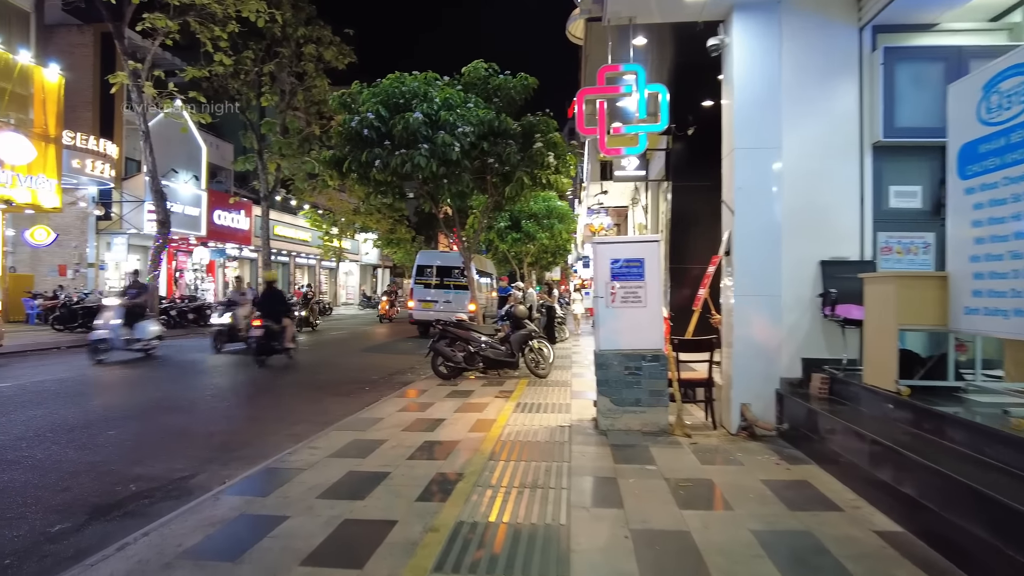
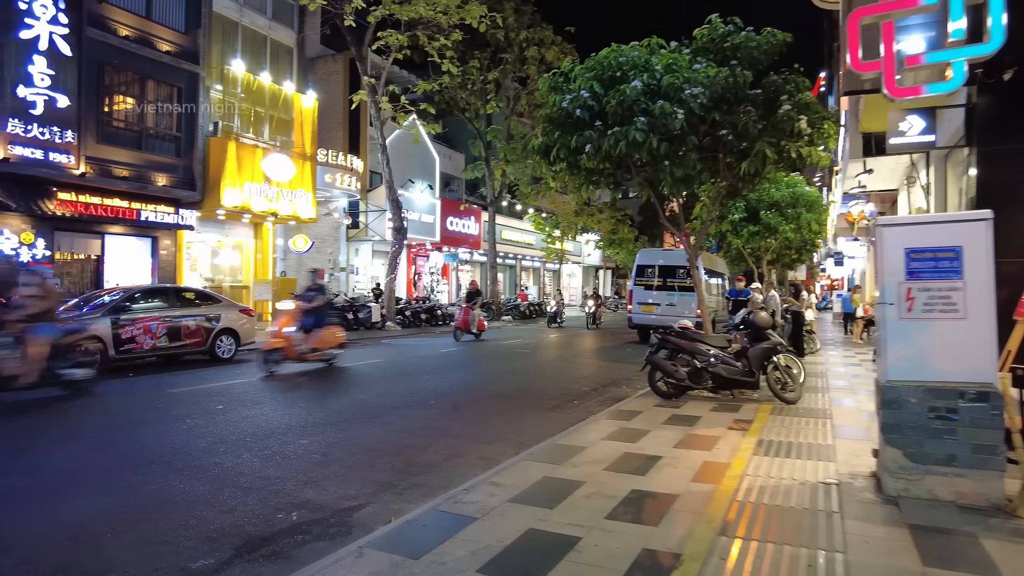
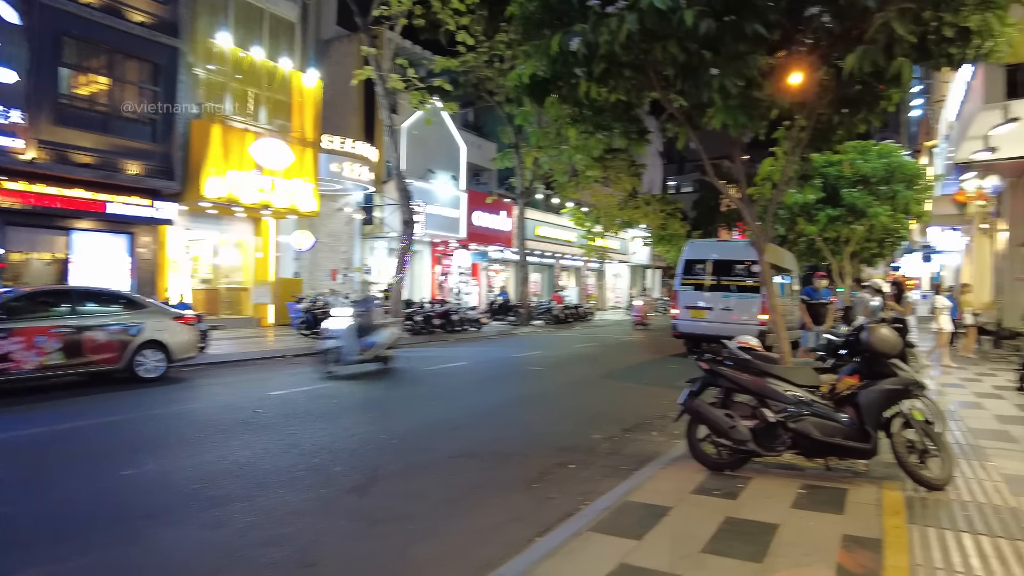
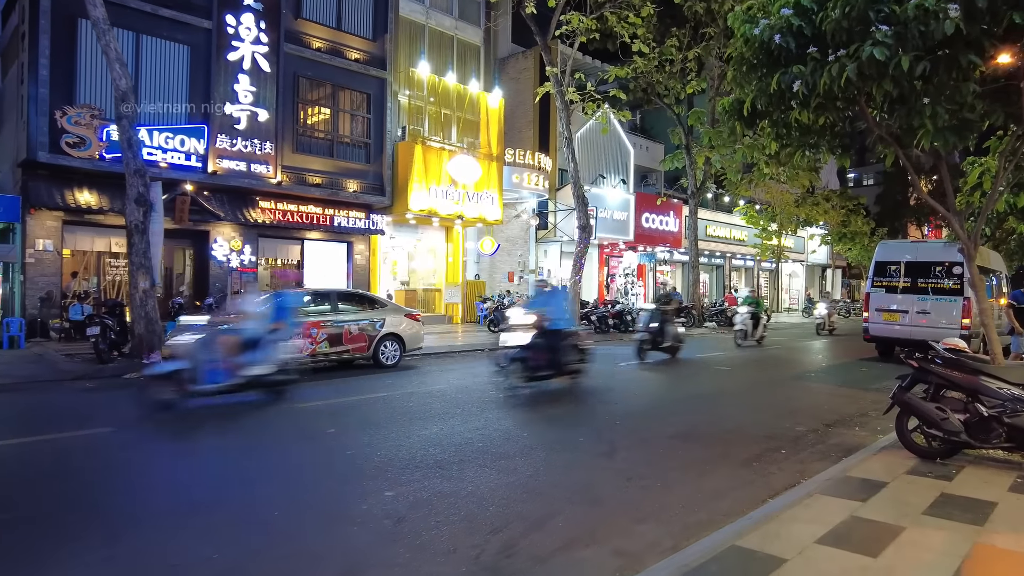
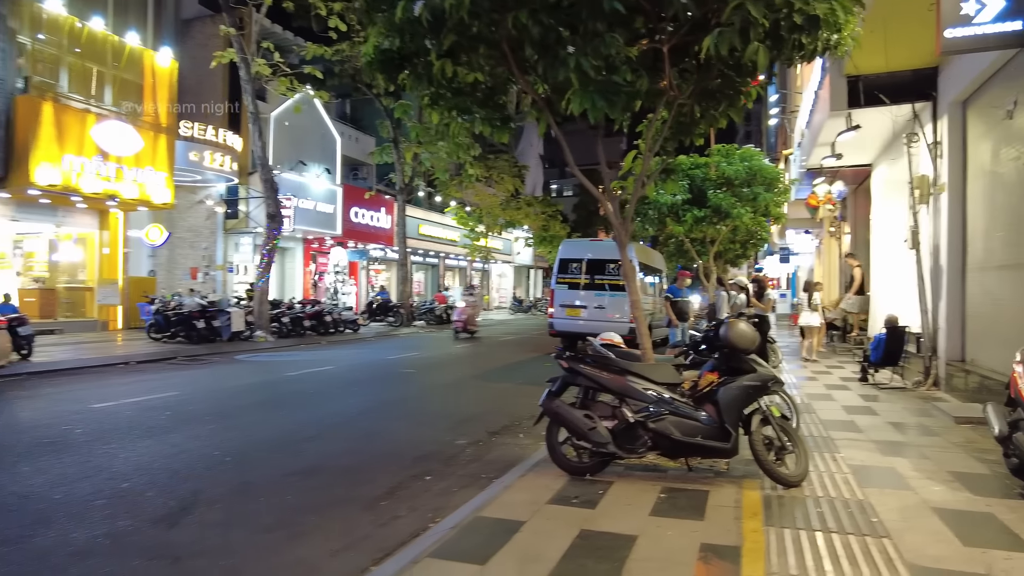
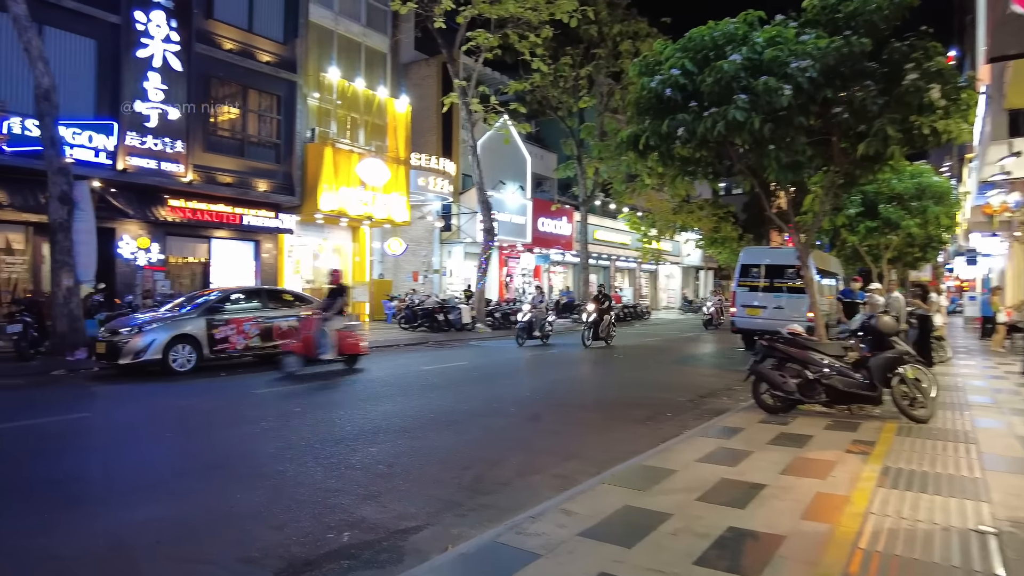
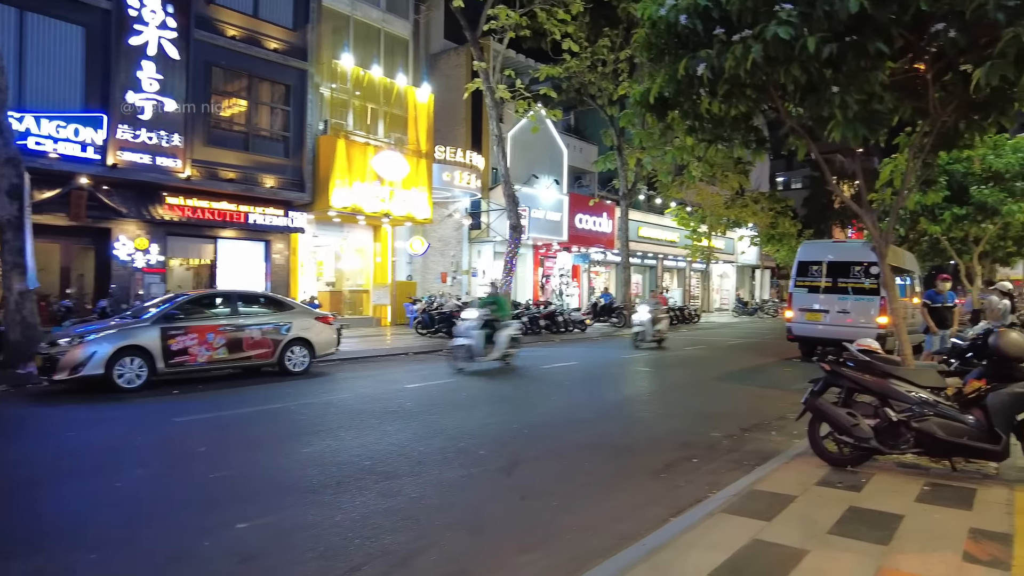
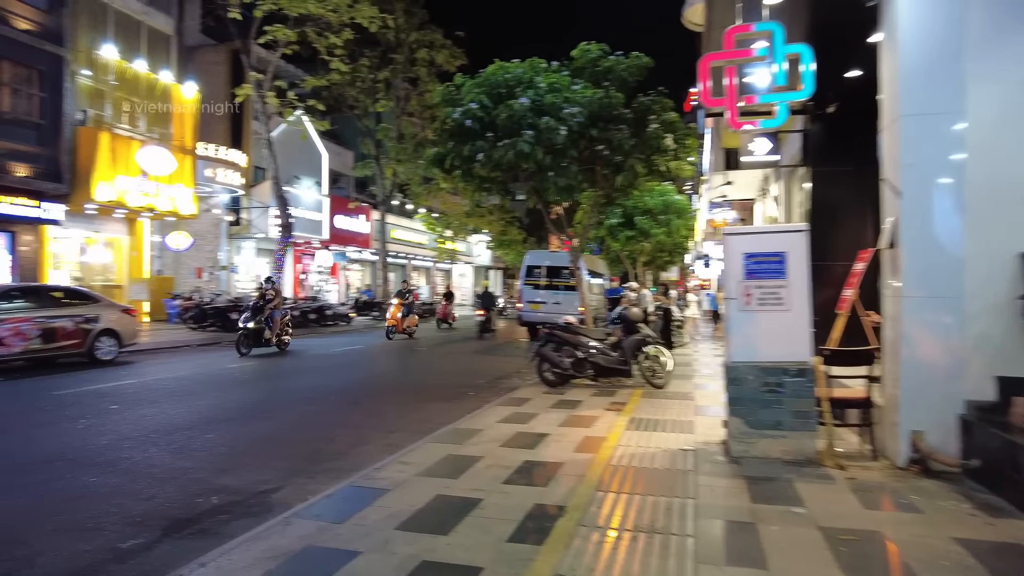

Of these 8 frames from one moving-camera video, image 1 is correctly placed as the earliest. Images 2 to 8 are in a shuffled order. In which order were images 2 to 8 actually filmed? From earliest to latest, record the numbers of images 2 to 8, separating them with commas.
8, 2, 6, 4, 7, 3, 5
